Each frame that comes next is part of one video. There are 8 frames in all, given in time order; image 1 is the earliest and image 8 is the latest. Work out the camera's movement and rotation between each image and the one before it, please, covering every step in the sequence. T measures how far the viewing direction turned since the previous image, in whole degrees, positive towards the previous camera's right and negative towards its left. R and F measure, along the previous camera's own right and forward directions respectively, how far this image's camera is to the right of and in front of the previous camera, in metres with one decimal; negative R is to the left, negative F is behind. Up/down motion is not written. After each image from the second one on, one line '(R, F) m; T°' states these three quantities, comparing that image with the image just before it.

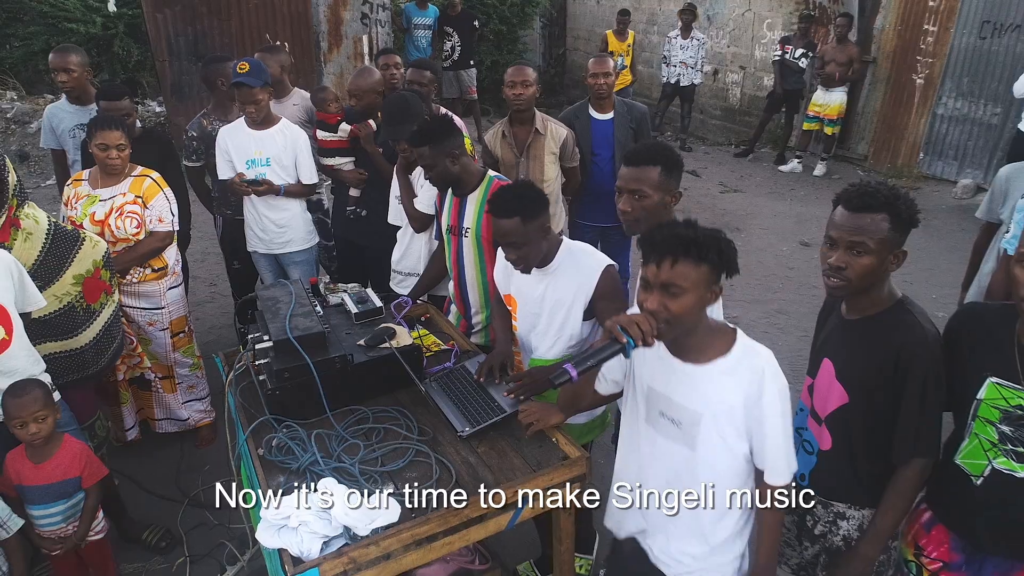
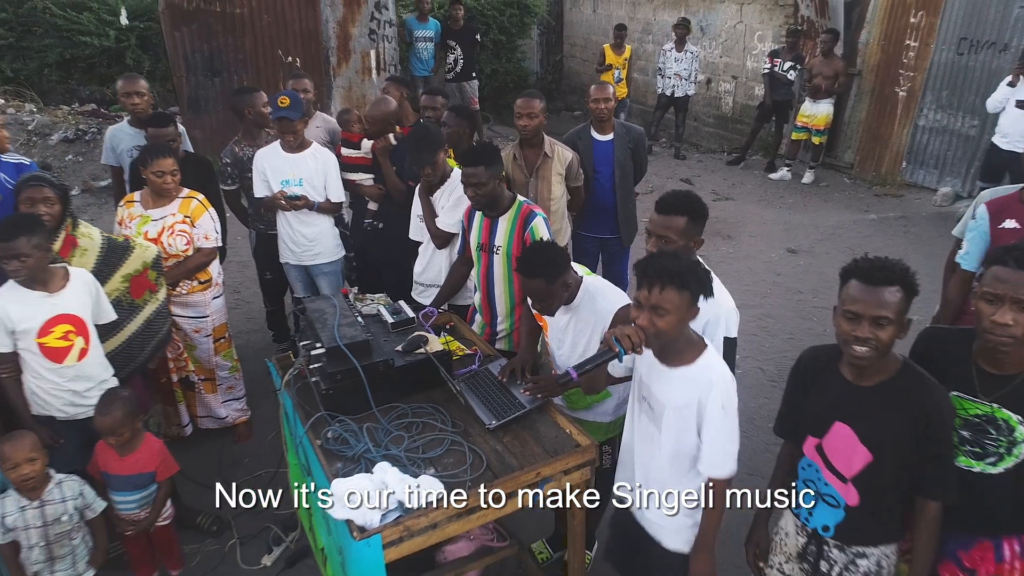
(-0.1, -0.3) m; 0°
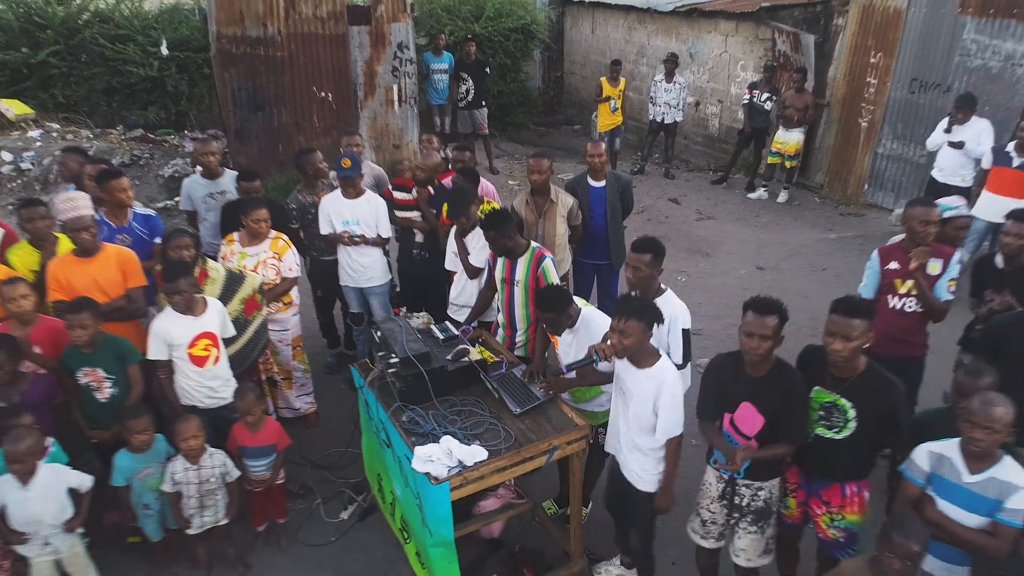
(-0.1, -0.9) m; 0°
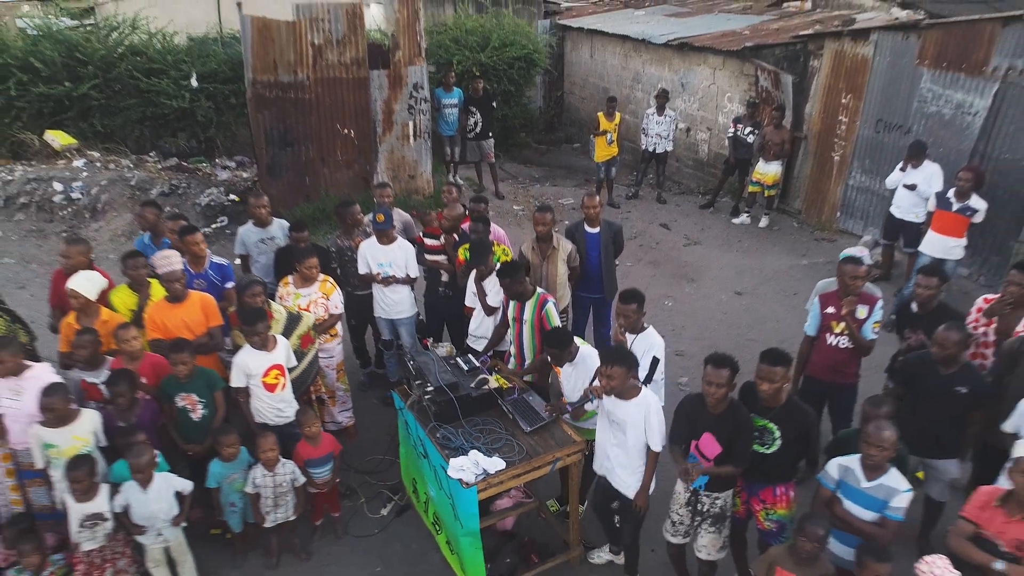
(-0.1, -0.8) m; 0°
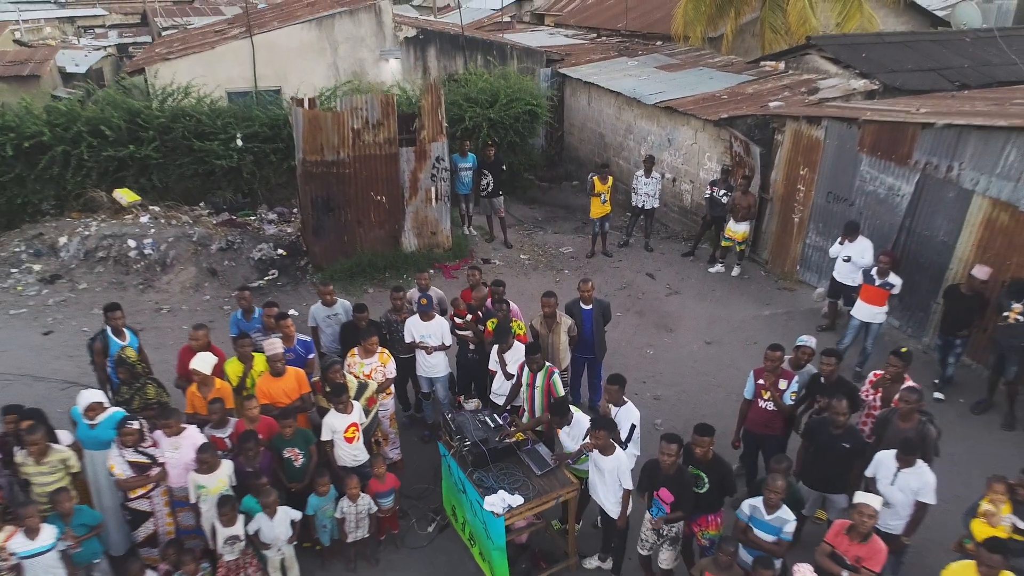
(-0.1, -1.5) m; 0°
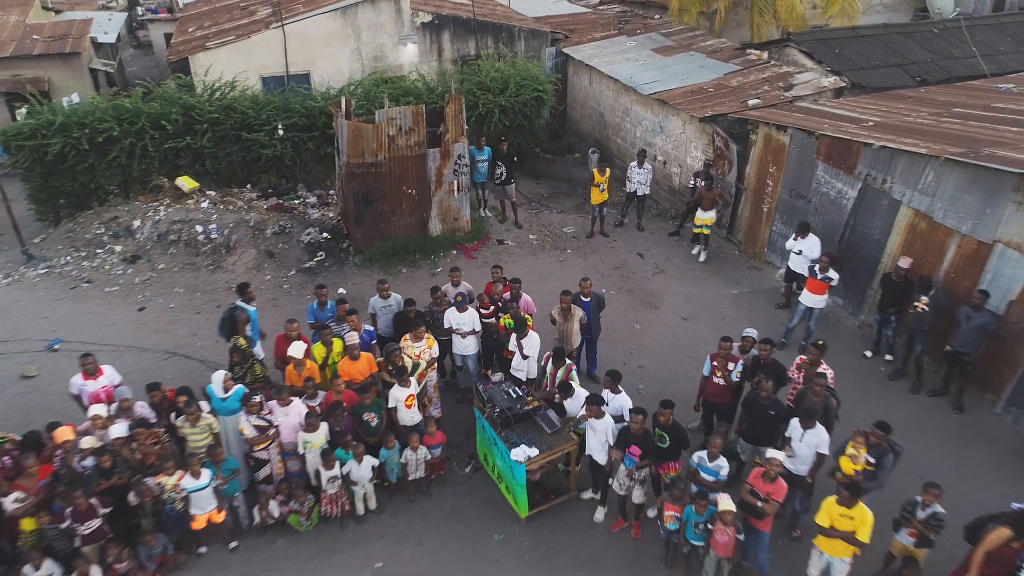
(-0.2, -1.8) m; 0°
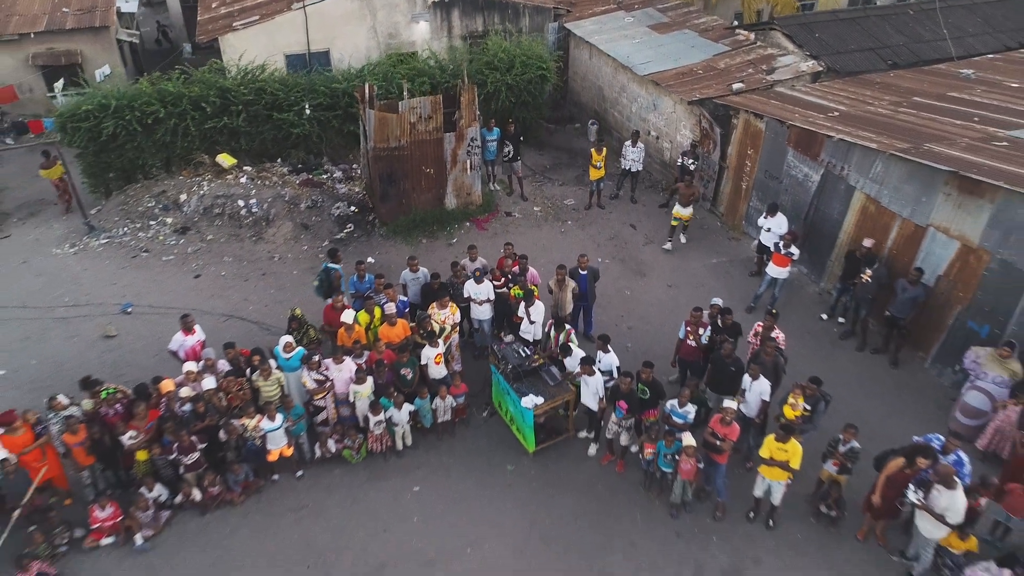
(-0.1, -1.6) m; 0°
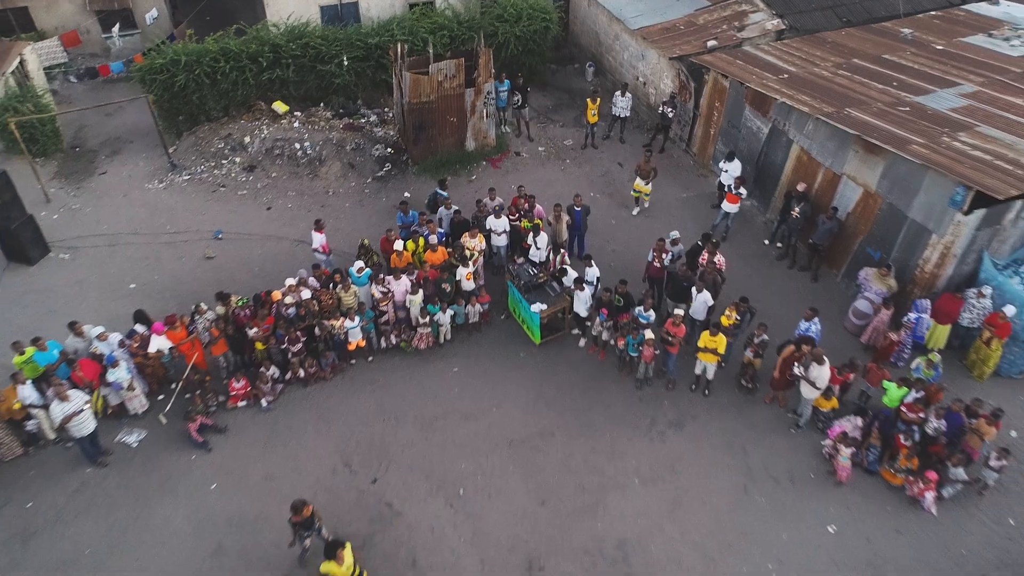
(-0.2, -3.2) m; 0°
